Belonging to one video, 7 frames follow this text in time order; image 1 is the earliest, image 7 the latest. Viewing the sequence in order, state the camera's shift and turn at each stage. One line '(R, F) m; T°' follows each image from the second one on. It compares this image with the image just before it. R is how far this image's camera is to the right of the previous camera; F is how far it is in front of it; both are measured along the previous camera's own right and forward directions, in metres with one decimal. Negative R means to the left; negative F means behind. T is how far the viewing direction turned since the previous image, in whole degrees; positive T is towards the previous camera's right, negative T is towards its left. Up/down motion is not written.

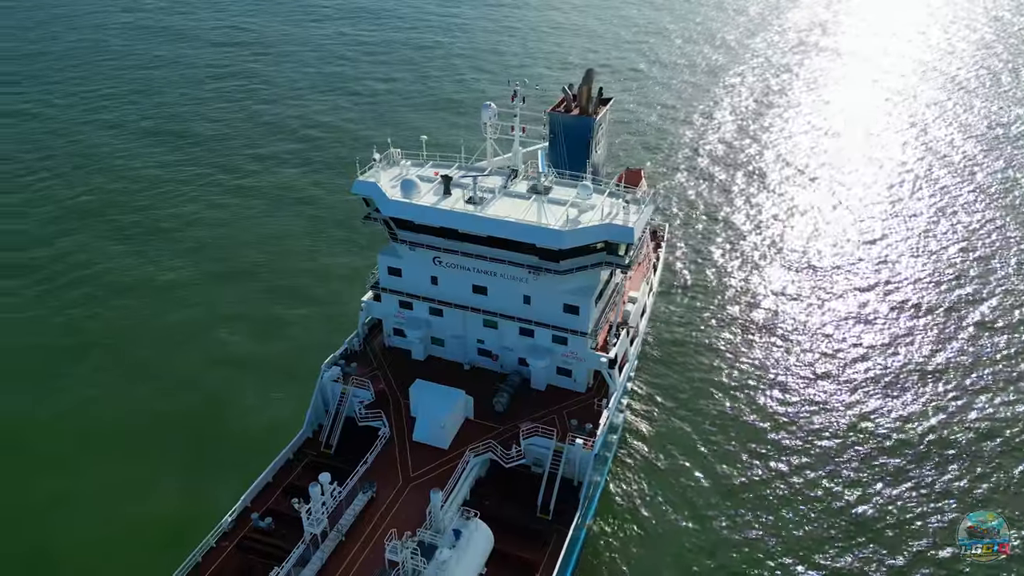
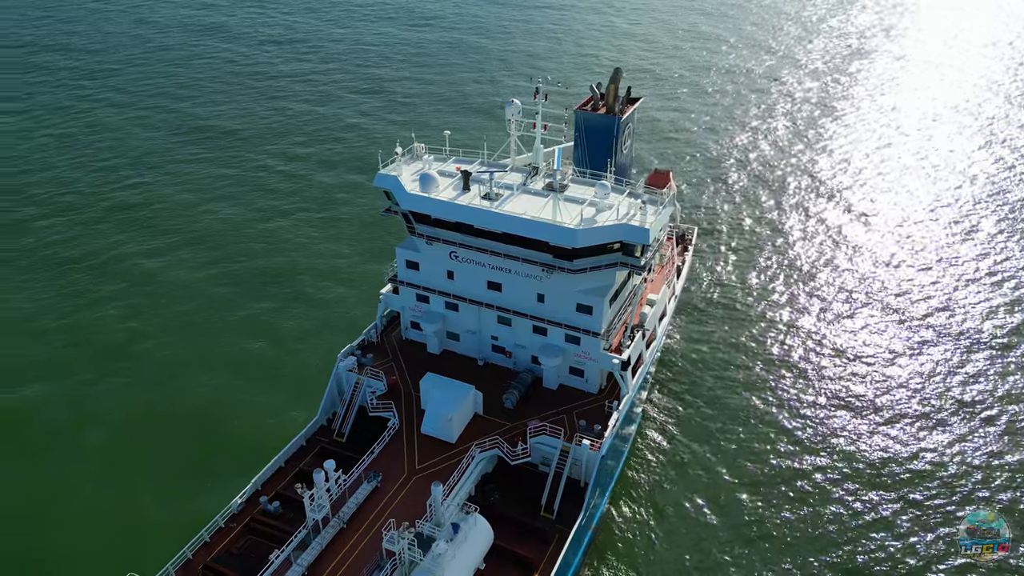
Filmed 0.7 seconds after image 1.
(+1.2, +0.1) m; -3°
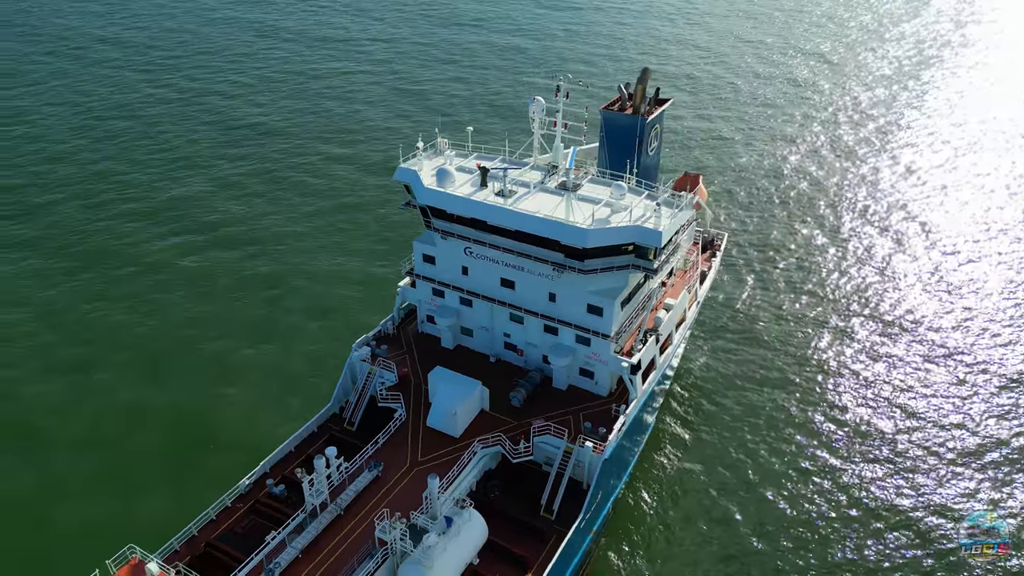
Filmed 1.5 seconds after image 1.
(+1.6, +0.1) m; -4°
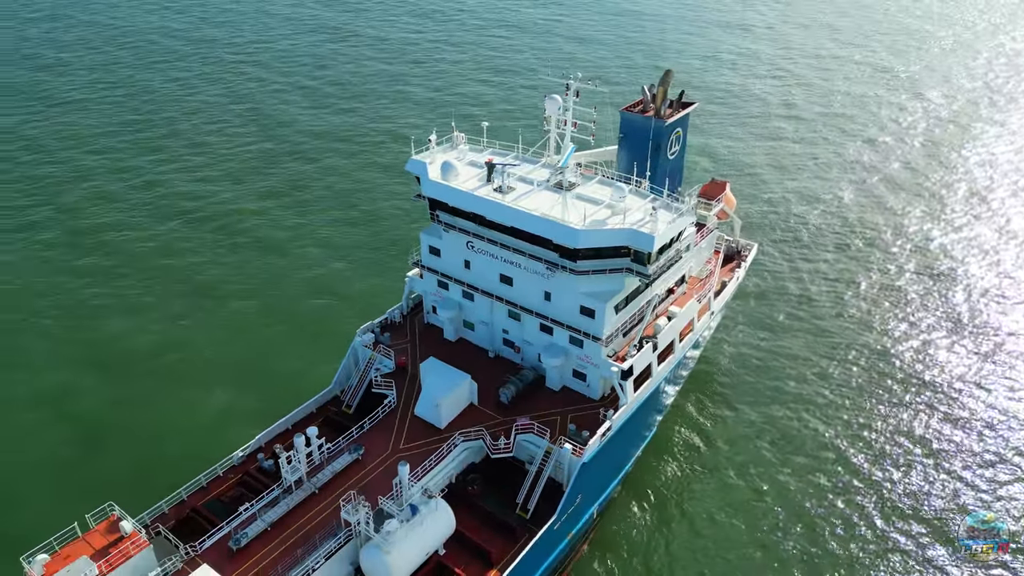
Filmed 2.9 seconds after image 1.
(+3.2, +0.2) m; -6°
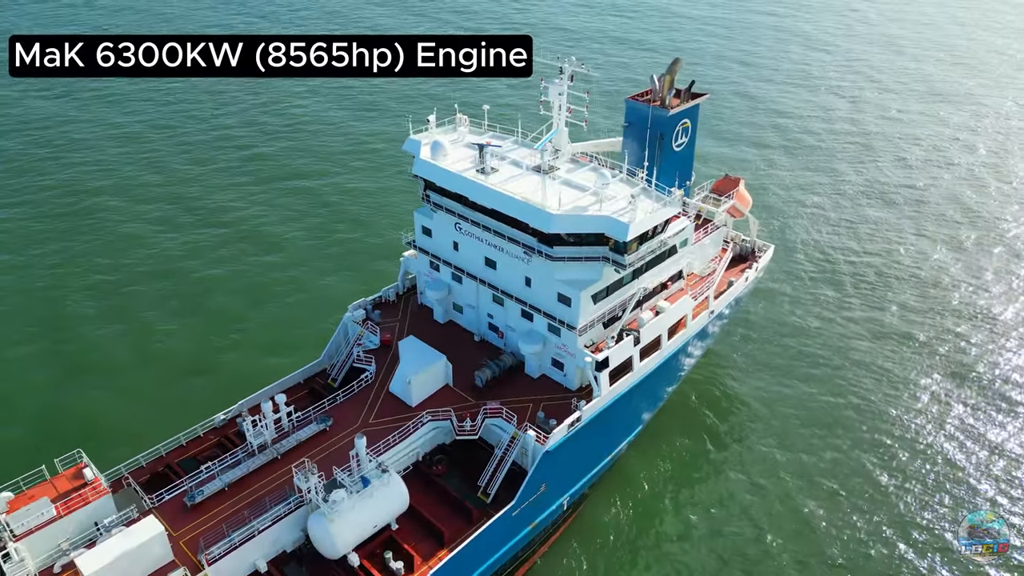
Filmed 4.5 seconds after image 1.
(+3.6, +0.4) m; -5°
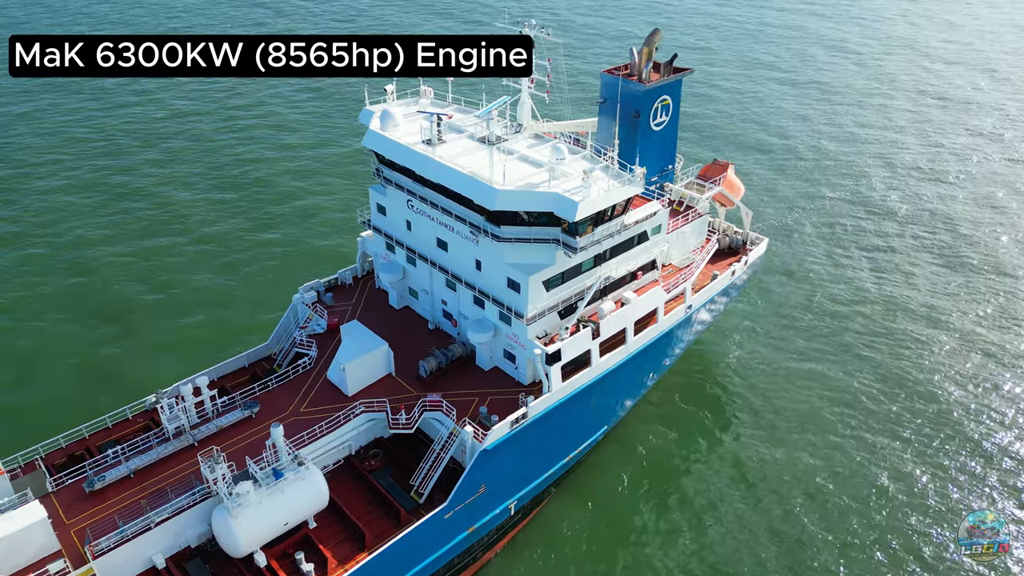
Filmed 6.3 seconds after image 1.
(+3.1, +2.4) m; -2°
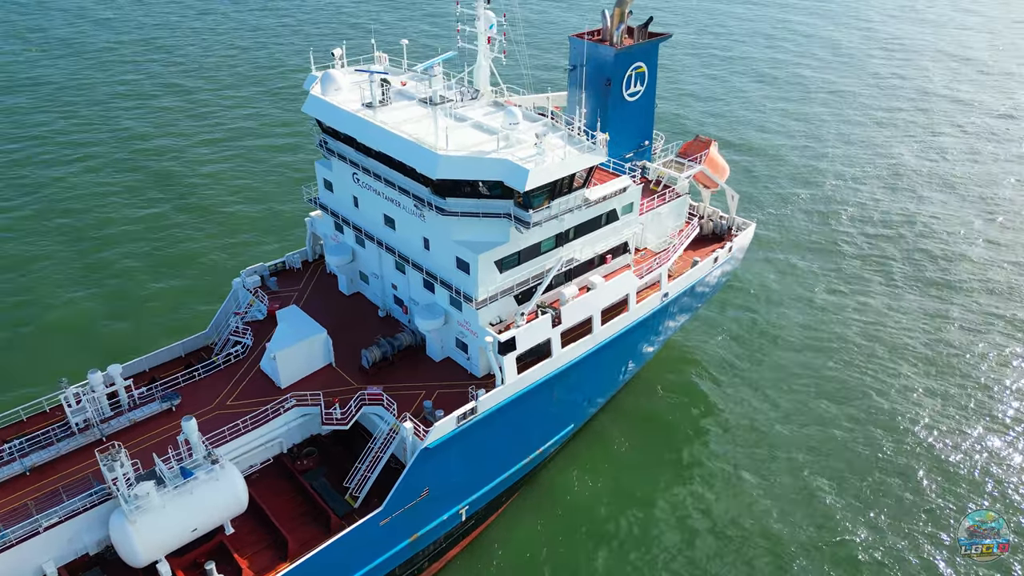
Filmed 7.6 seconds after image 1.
(+1.8, +2.6) m; 0°
